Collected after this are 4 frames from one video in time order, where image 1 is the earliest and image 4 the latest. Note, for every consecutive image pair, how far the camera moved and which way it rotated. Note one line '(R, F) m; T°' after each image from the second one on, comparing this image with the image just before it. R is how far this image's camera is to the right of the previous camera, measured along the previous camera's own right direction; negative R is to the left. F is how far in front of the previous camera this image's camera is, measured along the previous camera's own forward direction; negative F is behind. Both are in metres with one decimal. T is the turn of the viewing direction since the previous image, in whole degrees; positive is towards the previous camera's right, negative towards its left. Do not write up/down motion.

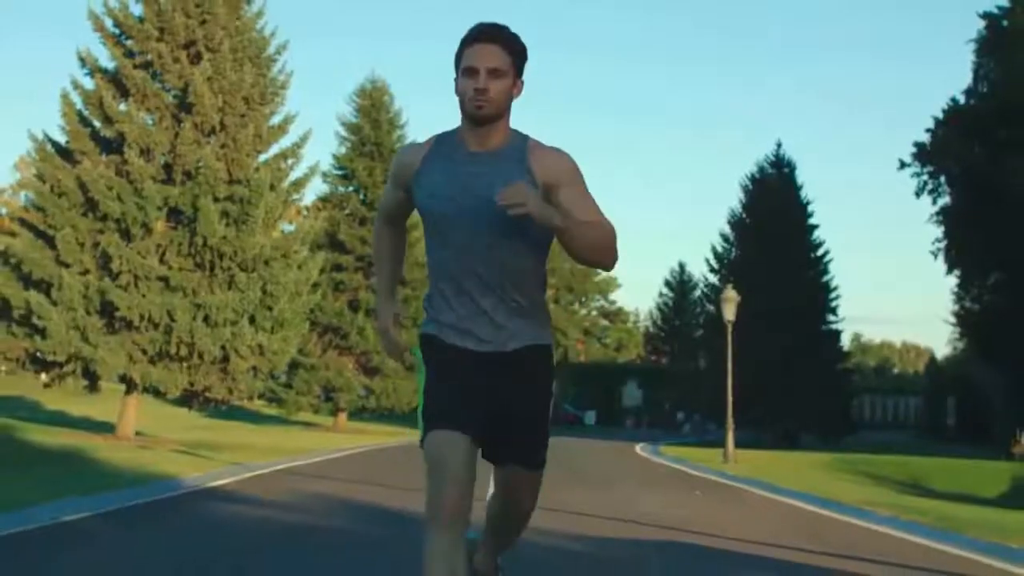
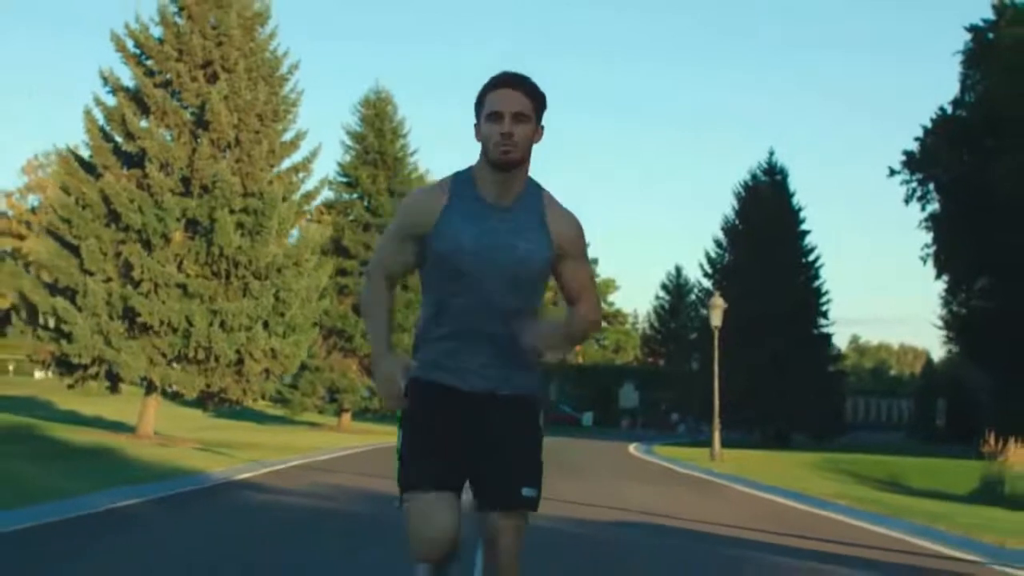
(0.0, -1.9) m; 0°
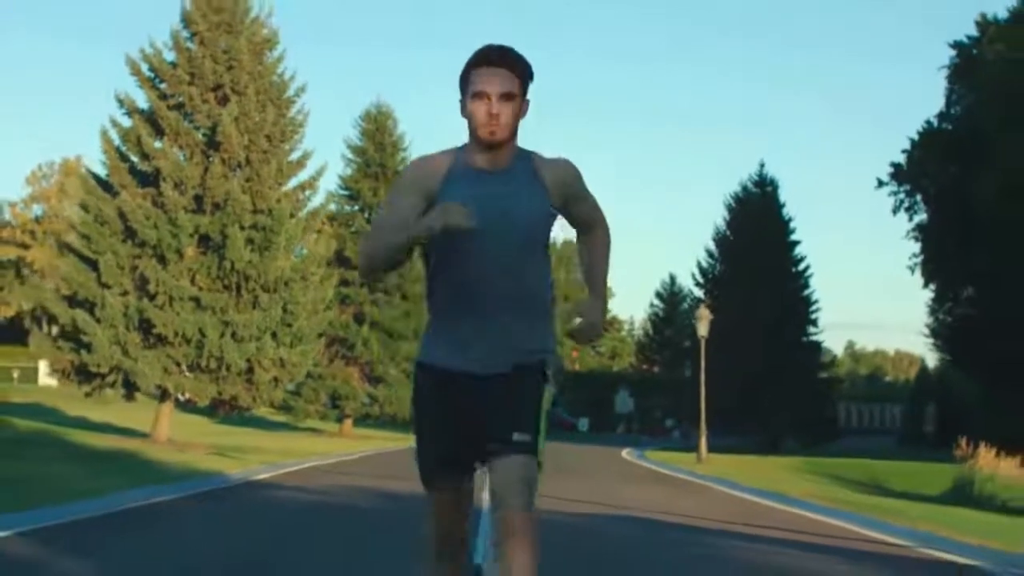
(0.0, -1.8) m; 0°
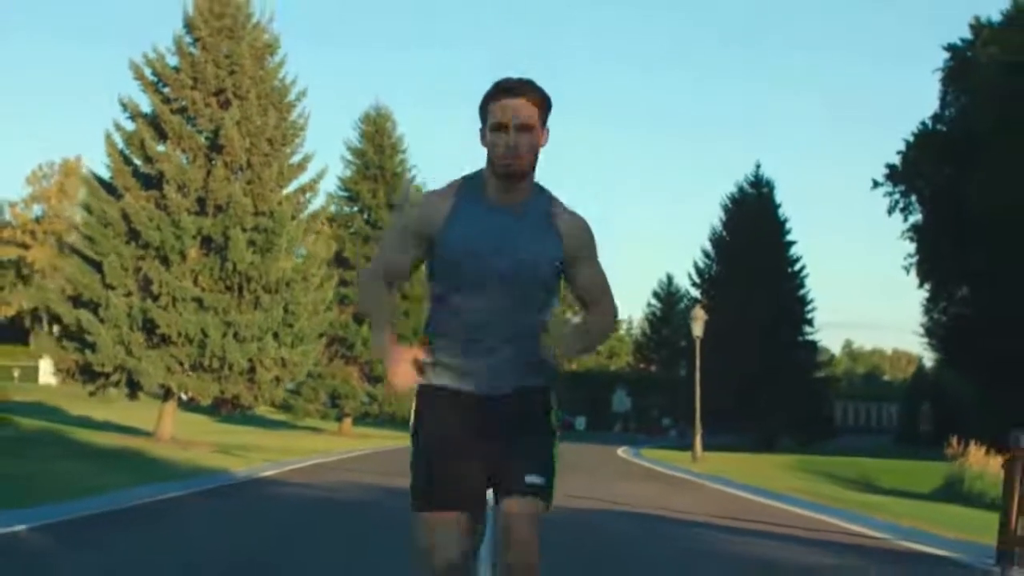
(0.0, -0.6) m; 0°
